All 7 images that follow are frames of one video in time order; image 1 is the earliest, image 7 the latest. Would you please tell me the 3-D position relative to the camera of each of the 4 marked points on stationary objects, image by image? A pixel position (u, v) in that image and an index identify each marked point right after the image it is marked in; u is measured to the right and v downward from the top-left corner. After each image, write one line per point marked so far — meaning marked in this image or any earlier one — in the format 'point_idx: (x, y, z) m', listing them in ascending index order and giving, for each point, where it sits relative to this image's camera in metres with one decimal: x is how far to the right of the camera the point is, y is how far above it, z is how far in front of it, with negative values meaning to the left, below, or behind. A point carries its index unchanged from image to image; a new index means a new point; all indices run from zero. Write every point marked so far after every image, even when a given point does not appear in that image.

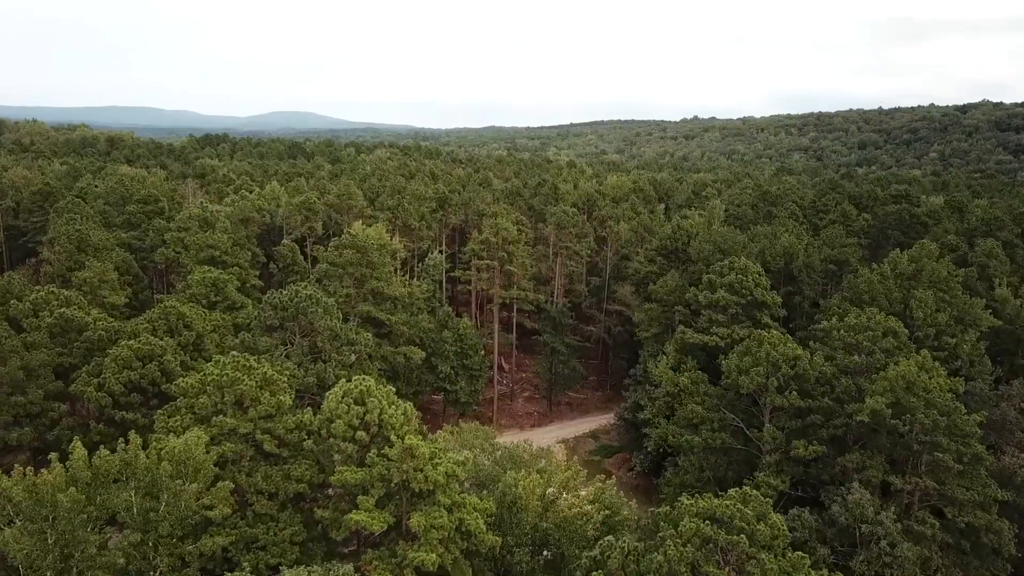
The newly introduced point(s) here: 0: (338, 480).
0: (-3.9, -4.3, +18.4) m
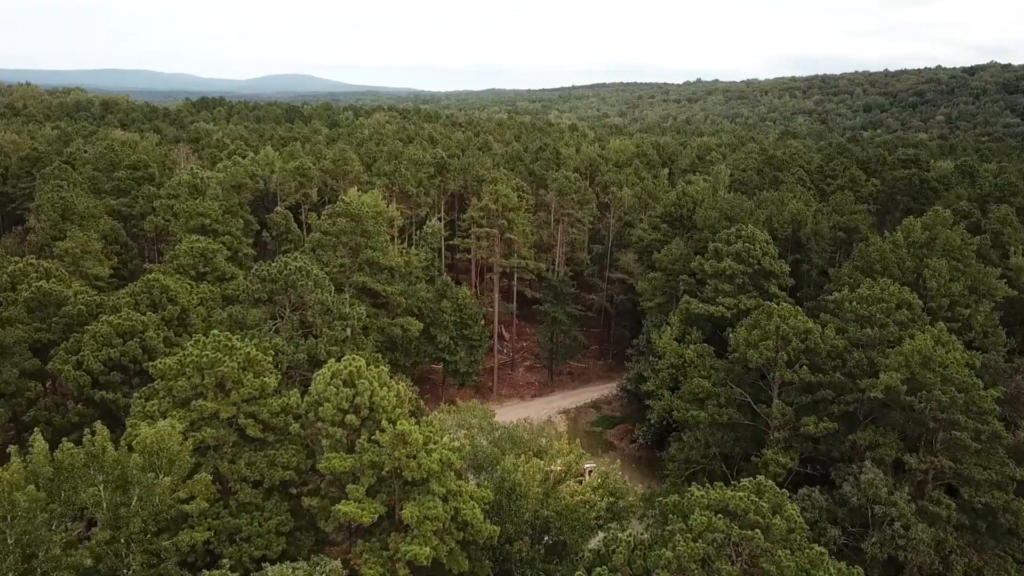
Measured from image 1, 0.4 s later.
0: (-3.9, -3.8, +17.3) m
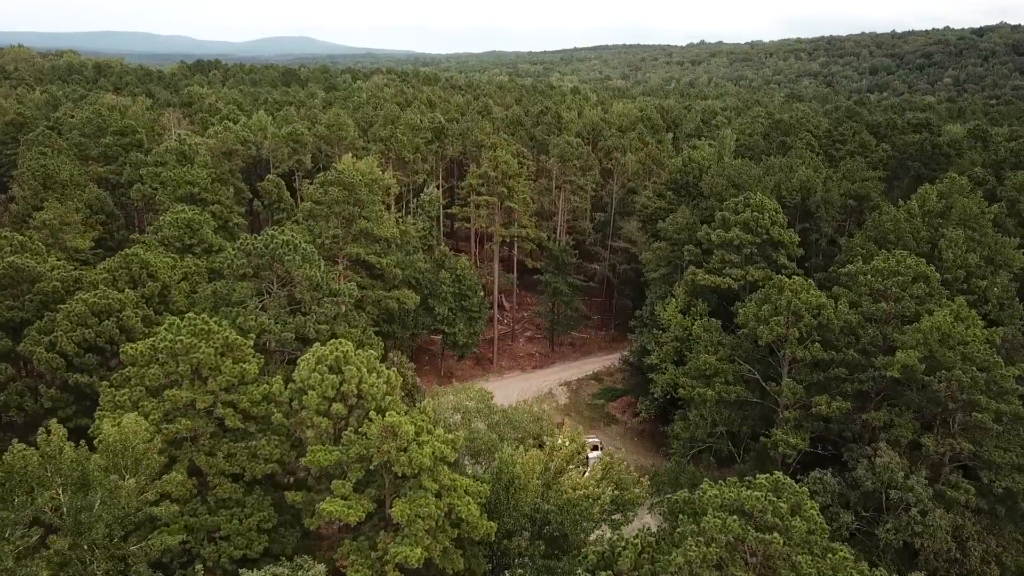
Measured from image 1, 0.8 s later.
0: (-4.0, -3.4, +16.1) m
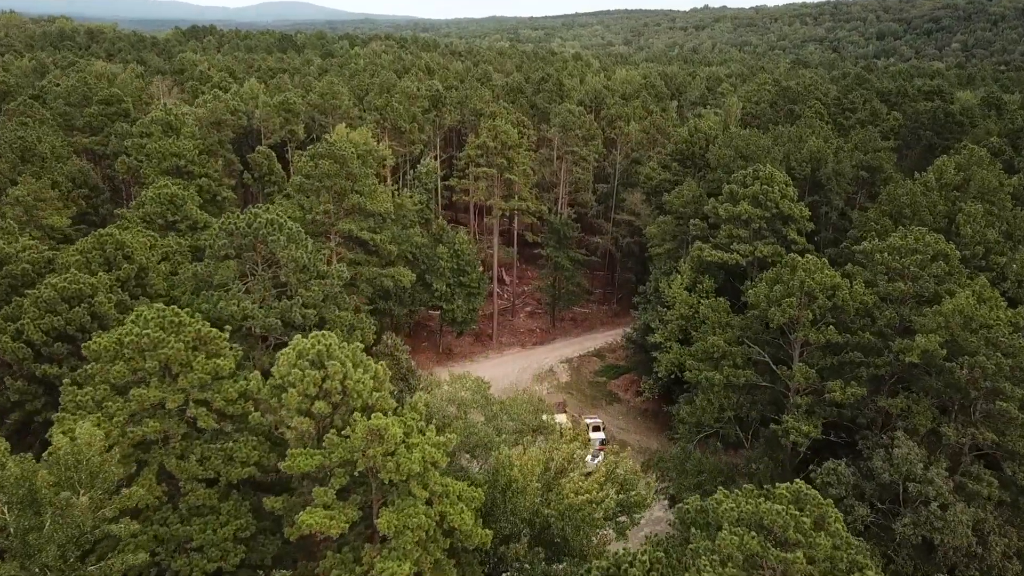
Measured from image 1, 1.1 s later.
0: (-4.0, -3.2, +14.8) m
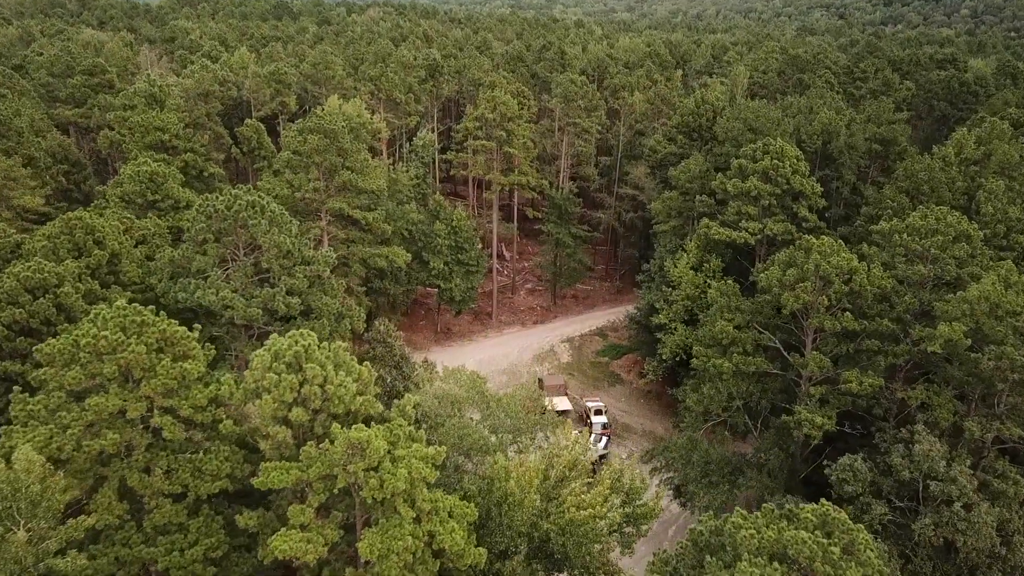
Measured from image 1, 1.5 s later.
0: (-4.1, -3.2, +13.5) m
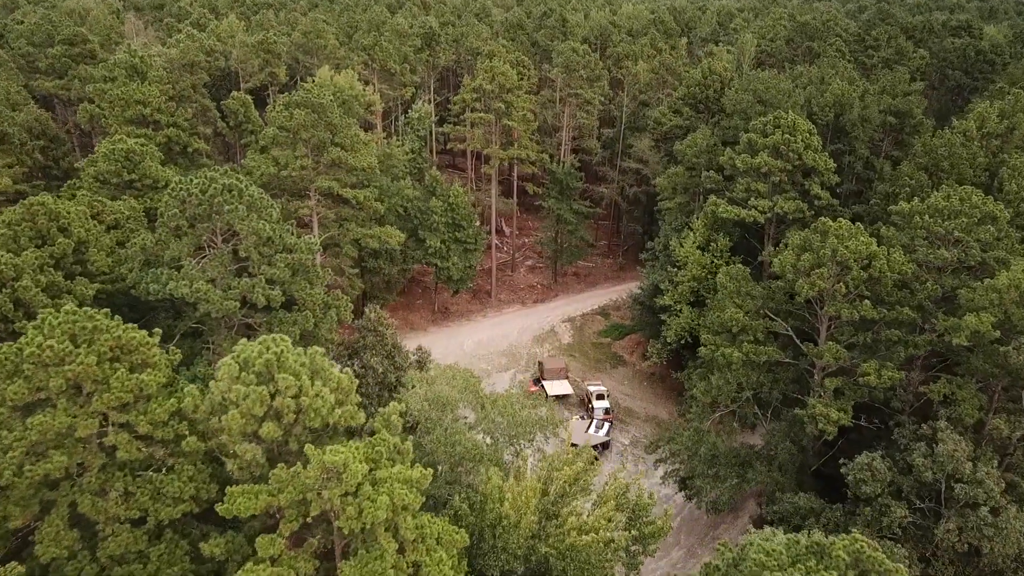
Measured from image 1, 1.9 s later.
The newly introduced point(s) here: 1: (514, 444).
0: (-4.2, -3.3, +12.1) m
1: (+0.1, -3.5, +18.9) m
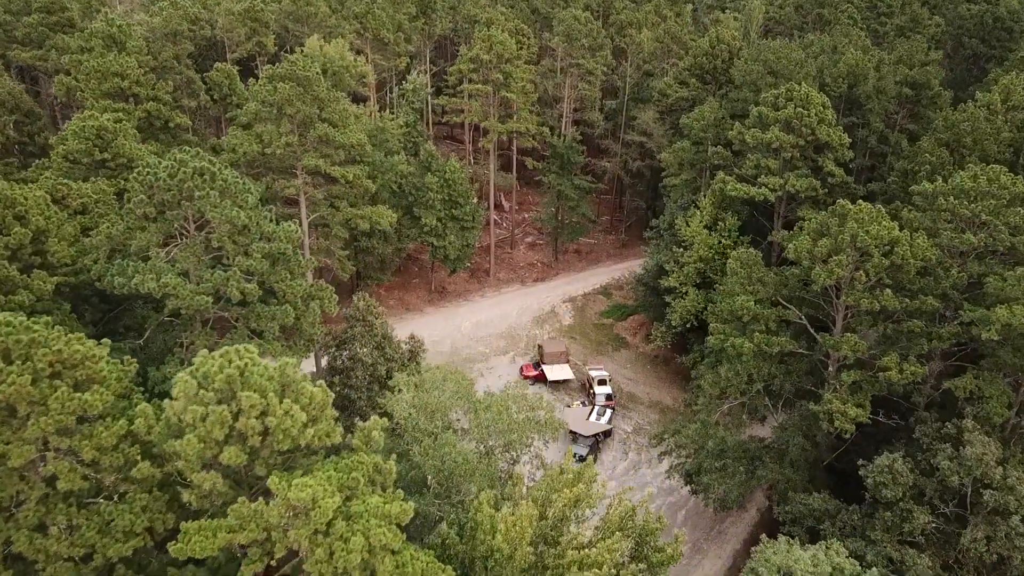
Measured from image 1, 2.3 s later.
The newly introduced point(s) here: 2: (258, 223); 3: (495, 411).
0: (-4.3, -3.4, +10.6) m
1: (0.0, -3.4, +17.5) m
2: (-6.1, +1.6, +19.8) m
3: (-0.3, -2.6, +17.9) m
